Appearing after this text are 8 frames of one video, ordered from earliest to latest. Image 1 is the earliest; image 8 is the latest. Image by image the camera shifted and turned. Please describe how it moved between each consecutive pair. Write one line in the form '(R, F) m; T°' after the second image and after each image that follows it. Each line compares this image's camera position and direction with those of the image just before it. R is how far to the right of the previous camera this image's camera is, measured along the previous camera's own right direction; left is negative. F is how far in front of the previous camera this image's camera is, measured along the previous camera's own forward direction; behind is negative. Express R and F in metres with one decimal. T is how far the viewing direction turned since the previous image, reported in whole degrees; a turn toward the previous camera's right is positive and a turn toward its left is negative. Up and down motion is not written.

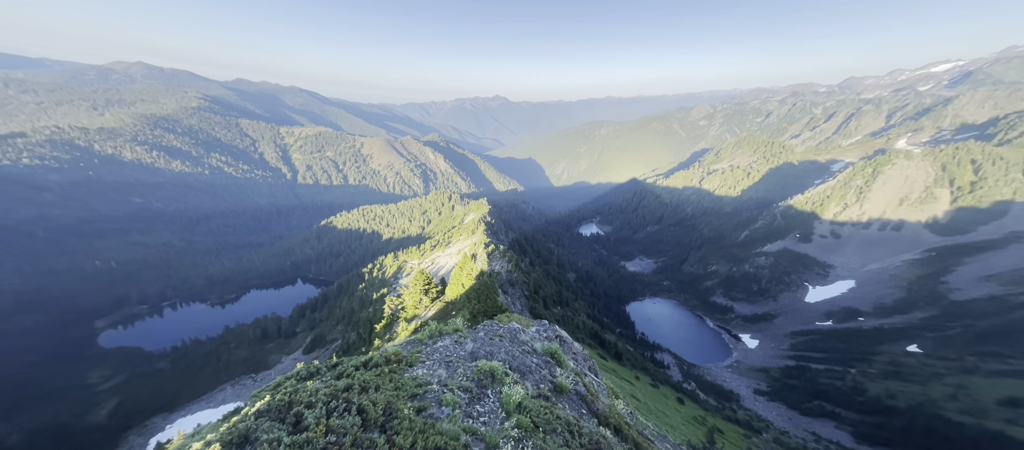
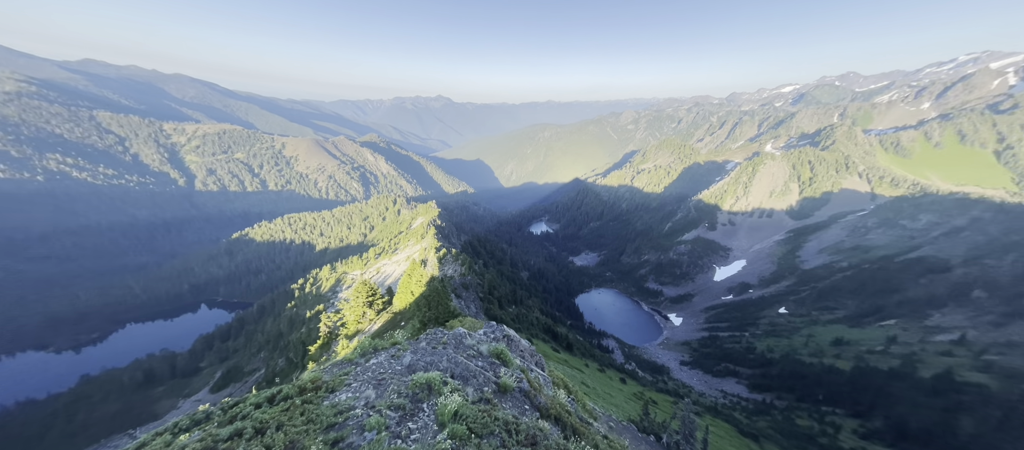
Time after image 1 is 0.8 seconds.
(0.0, +0.4) m; +9°
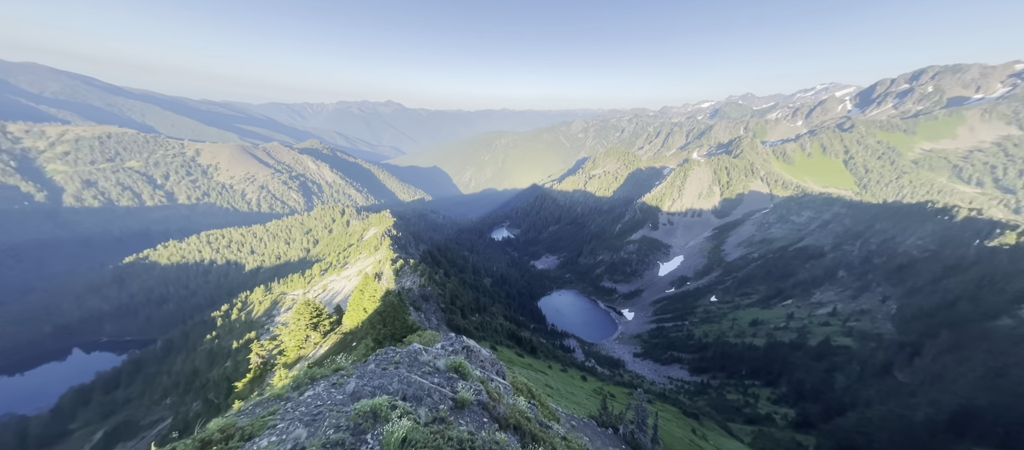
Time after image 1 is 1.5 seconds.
(+0.1, +0.4) m; +7°
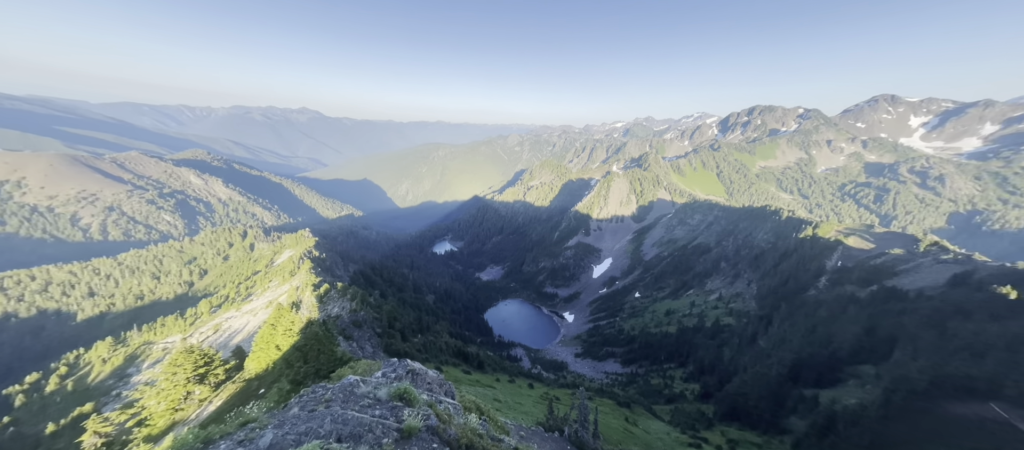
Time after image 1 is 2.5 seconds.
(+0.4, +1.0) m; +10°
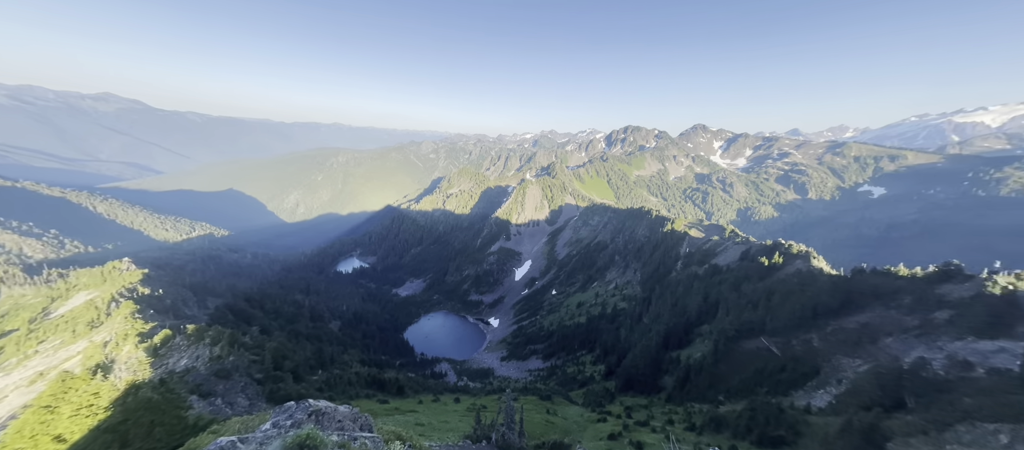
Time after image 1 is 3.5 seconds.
(+0.9, +2.6) m; +13°
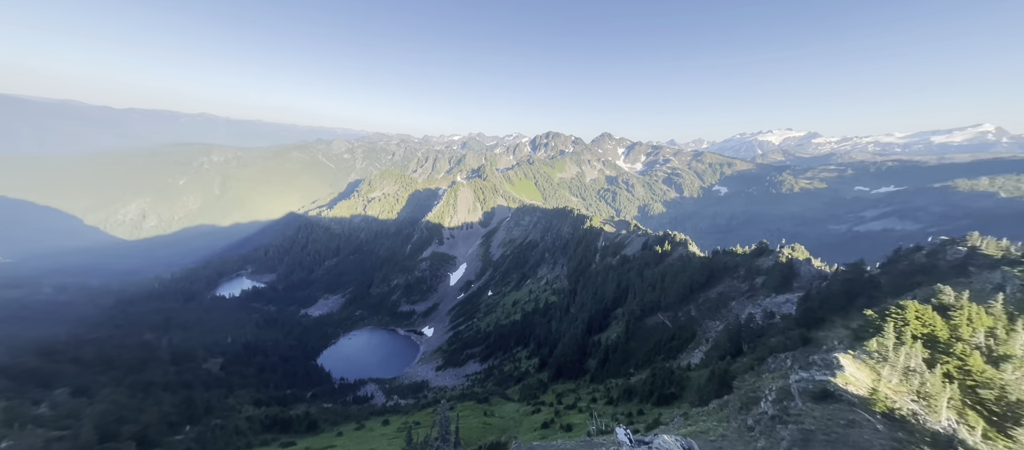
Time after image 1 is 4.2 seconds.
(+0.3, -9.9) m; +12°
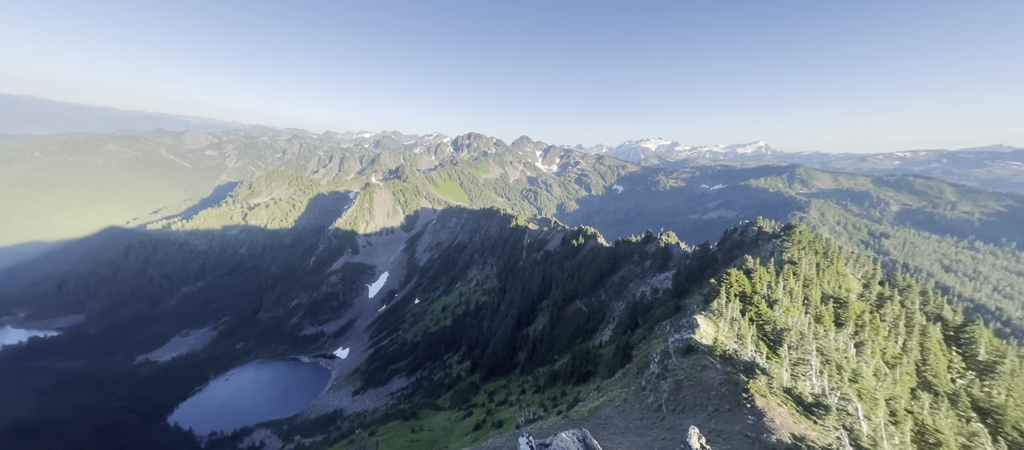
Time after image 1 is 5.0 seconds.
(+2.1, -11.5) m; +13°
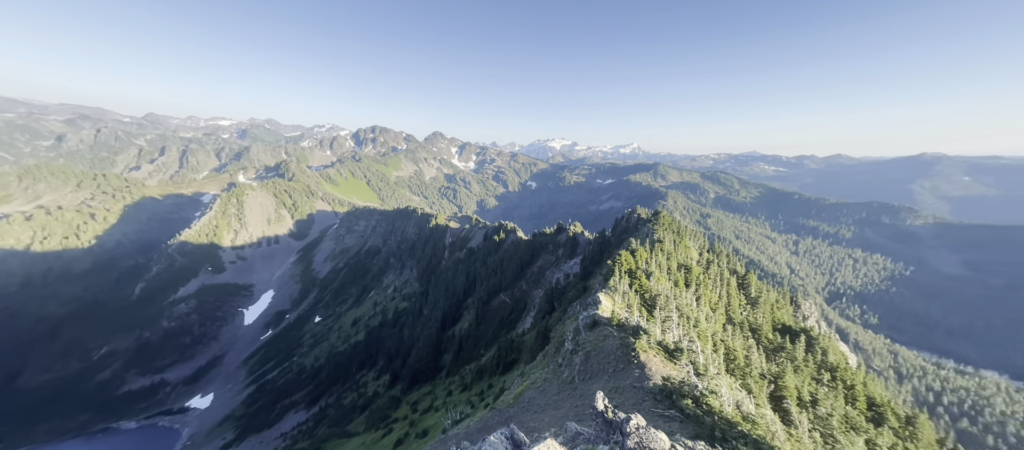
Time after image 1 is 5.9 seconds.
(+1.5, -7.9) m; +13°
